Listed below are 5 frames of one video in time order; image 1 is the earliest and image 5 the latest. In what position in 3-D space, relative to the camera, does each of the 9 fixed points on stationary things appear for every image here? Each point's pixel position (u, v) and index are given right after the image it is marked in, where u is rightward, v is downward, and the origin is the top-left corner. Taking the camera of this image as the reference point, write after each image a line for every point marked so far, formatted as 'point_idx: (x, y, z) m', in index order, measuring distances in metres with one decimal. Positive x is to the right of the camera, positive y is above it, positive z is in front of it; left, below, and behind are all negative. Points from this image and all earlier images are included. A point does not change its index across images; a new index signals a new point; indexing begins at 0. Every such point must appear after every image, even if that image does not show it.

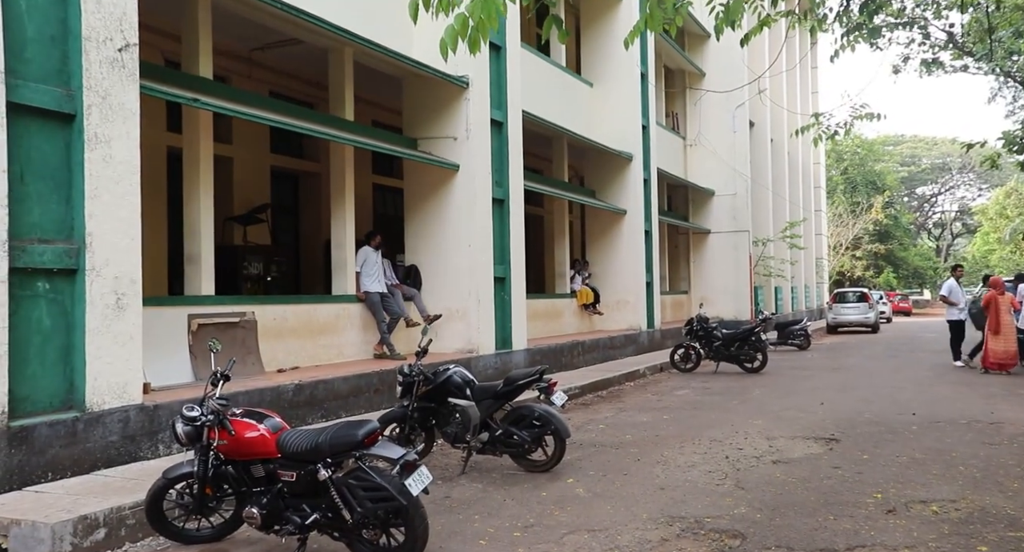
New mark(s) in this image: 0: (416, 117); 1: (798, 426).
0: (-1.4, +2.4, +11.7) m
1: (+3.0, -1.6, +8.1) m
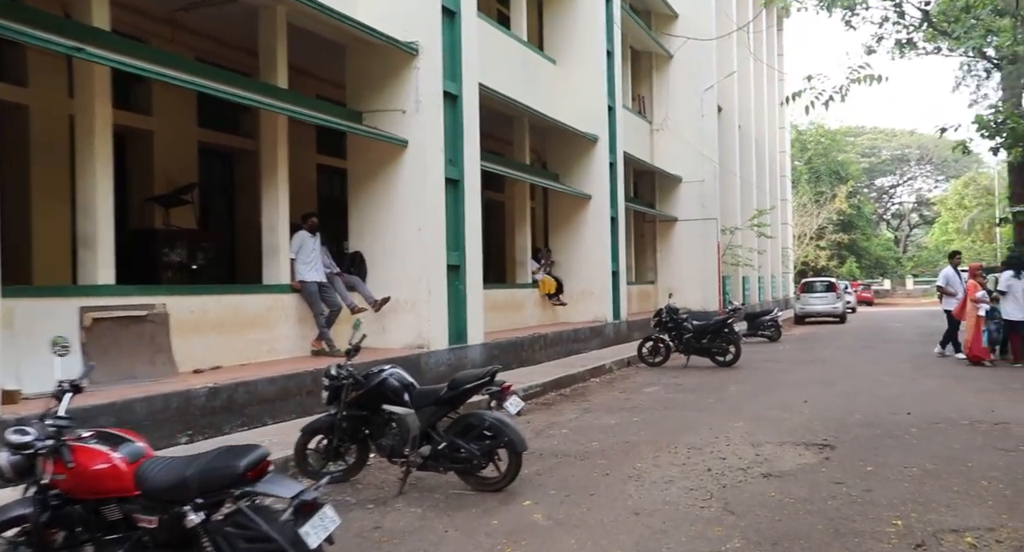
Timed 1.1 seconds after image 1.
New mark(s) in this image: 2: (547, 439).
0: (-2.0, +2.6, +10.6) m
1: (+2.5, -1.4, +7.2) m
2: (+0.3, -1.6, +7.6) m
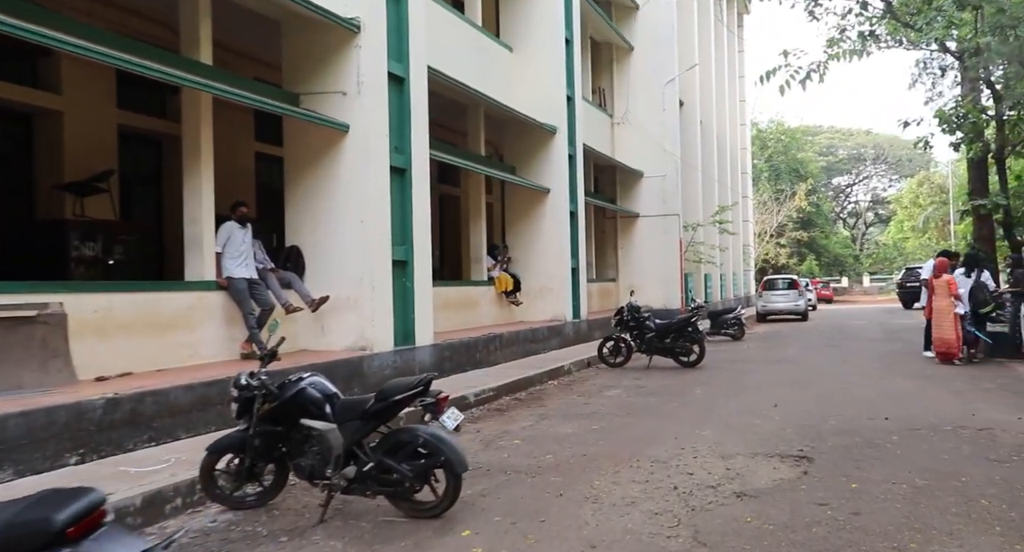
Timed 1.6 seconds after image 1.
0: (-2.7, +2.6, +9.8) m
1: (+2.1, -1.4, +6.6) m
2: (-0.1, -1.5, +6.8) m
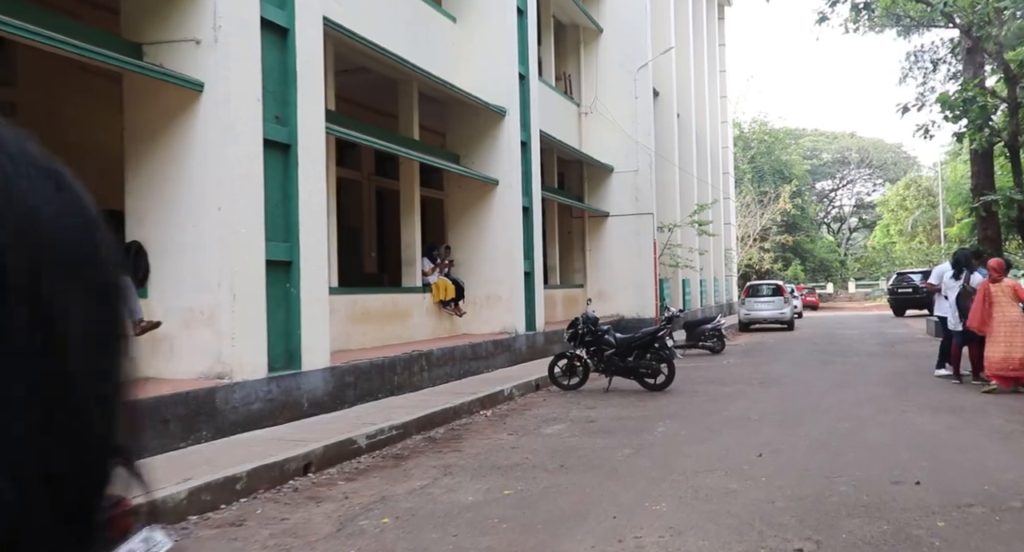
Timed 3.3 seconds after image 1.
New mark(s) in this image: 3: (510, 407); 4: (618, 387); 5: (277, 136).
0: (-3.5, +2.6, +7.5) m
1: (+1.2, -1.4, +4.4) m
2: (-1.0, -1.6, +4.6) m
3: (0.0, -1.7, +9.9) m
4: (+1.5, -1.6, +11.4) m
5: (-2.4, +1.4, +8.0) m
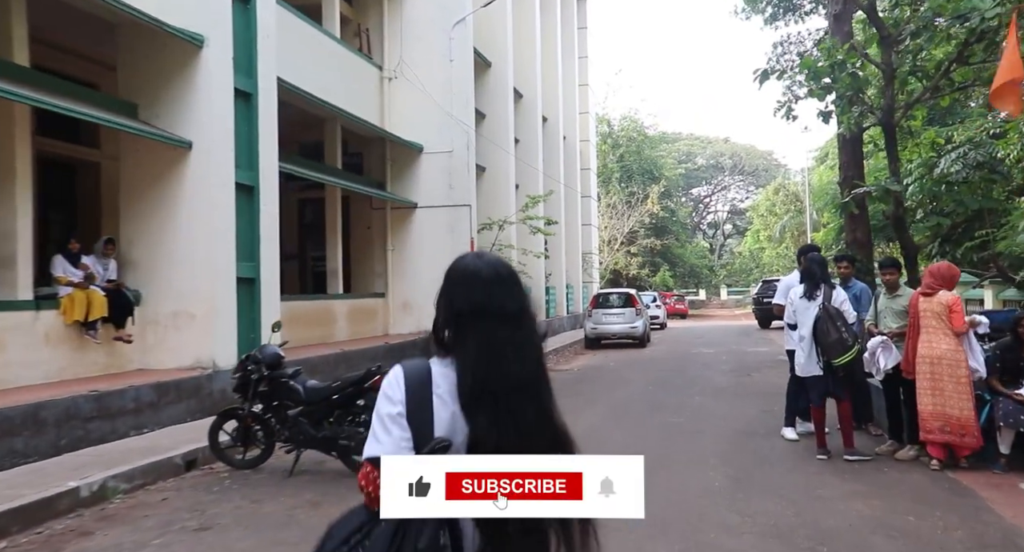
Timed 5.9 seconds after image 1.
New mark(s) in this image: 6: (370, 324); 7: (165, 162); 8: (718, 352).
0: (-6.3, +2.5, +2.5) m
1: (-1.1, -1.5, +0.1) m
2: (-3.3, -1.6, 0.0) m
3: (-3.2, -1.7, +5.3) m
4: (-1.8, -1.7, +7.1) m
5: (-5.2, +1.4, +3.2) m
6: (-2.9, -1.0, +15.5) m
7: (-4.3, +1.4, +9.4) m
8: (+4.9, -1.8, +18.7) m
